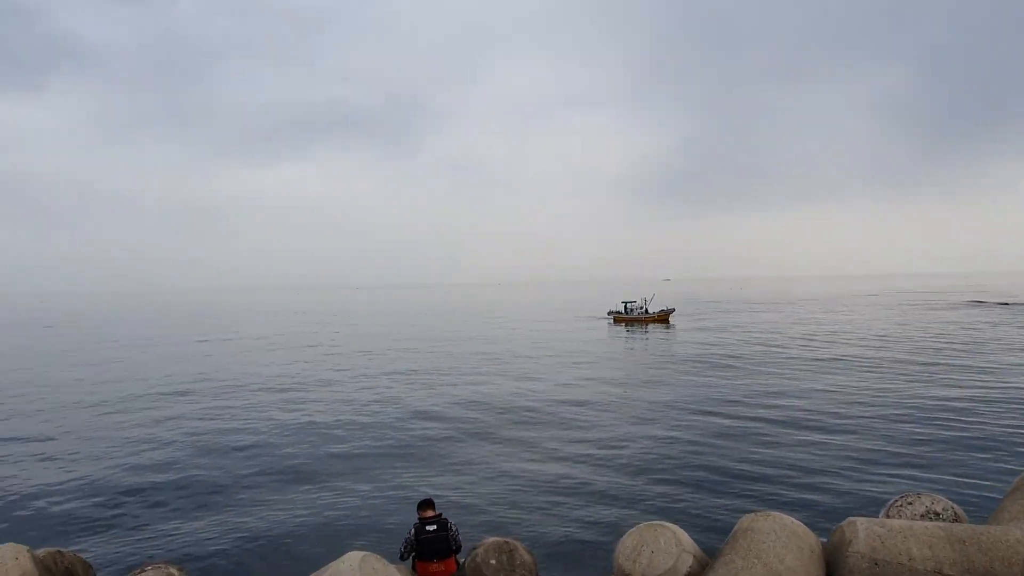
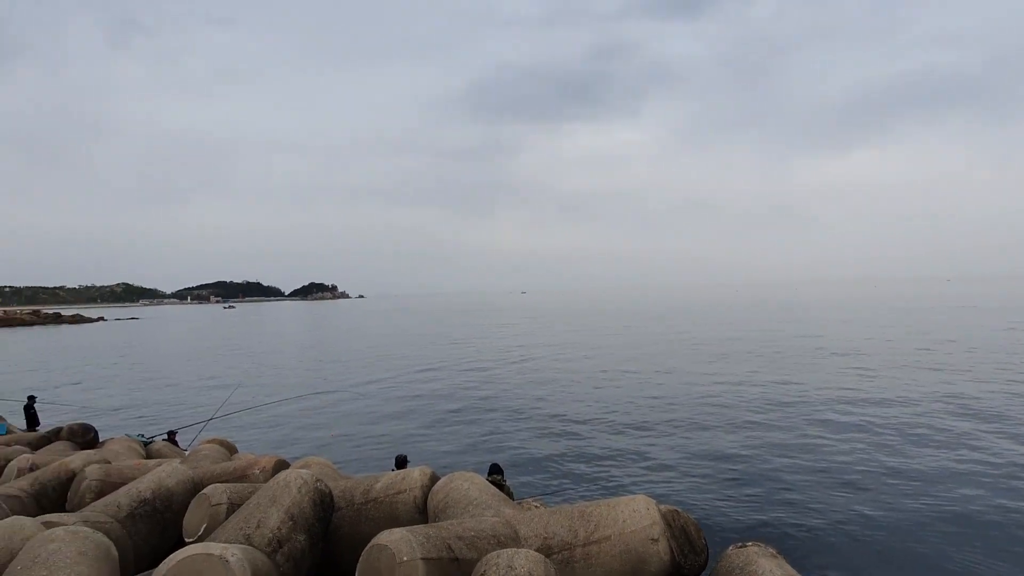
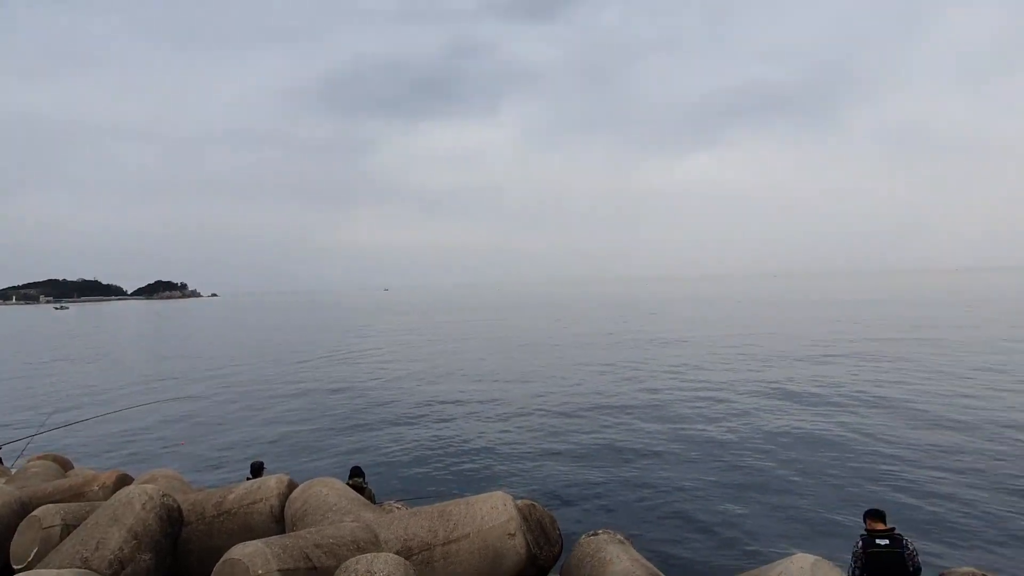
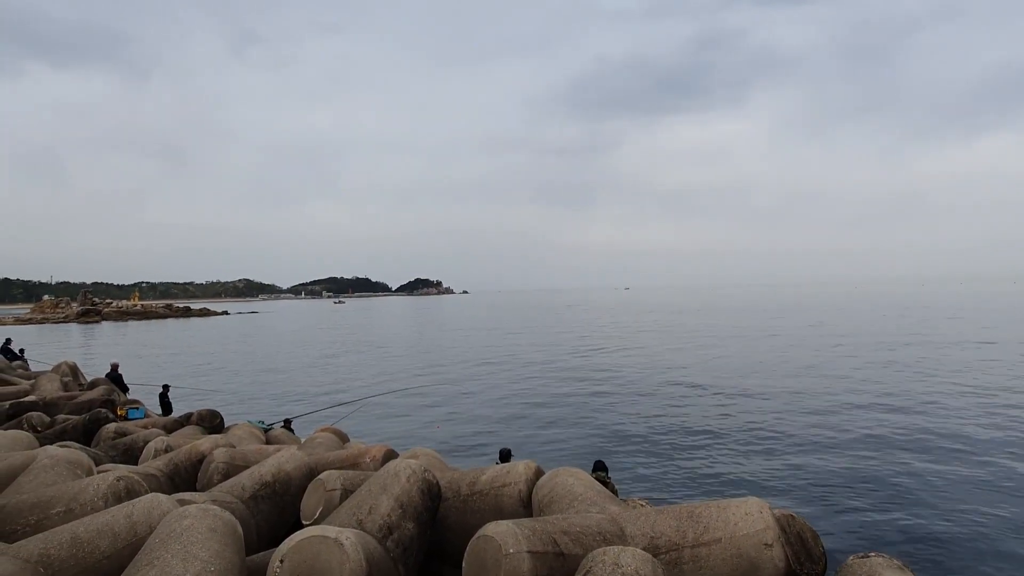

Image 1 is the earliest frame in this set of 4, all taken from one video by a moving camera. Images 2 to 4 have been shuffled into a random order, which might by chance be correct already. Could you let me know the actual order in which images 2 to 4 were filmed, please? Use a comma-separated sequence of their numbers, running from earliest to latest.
2, 4, 3
